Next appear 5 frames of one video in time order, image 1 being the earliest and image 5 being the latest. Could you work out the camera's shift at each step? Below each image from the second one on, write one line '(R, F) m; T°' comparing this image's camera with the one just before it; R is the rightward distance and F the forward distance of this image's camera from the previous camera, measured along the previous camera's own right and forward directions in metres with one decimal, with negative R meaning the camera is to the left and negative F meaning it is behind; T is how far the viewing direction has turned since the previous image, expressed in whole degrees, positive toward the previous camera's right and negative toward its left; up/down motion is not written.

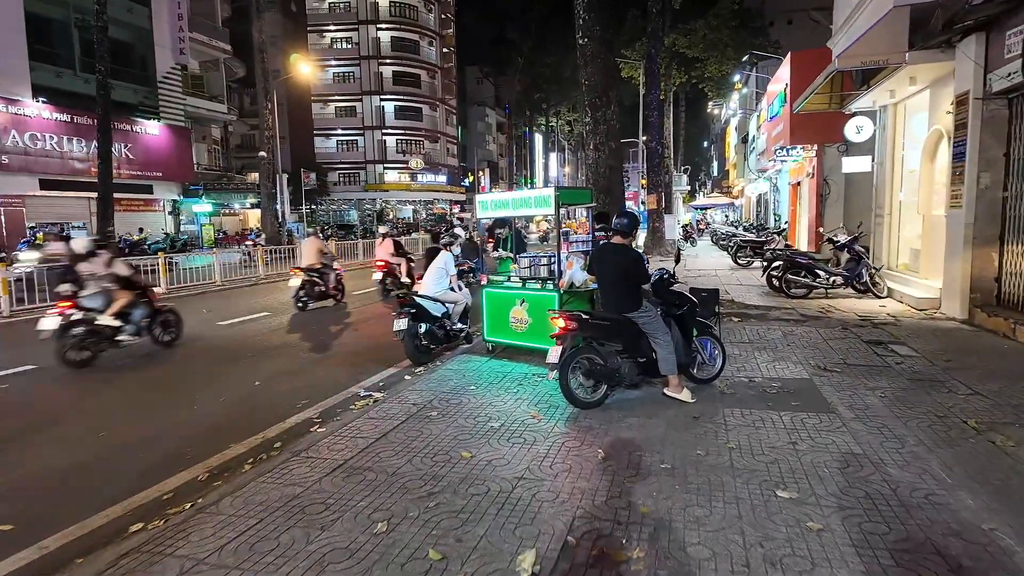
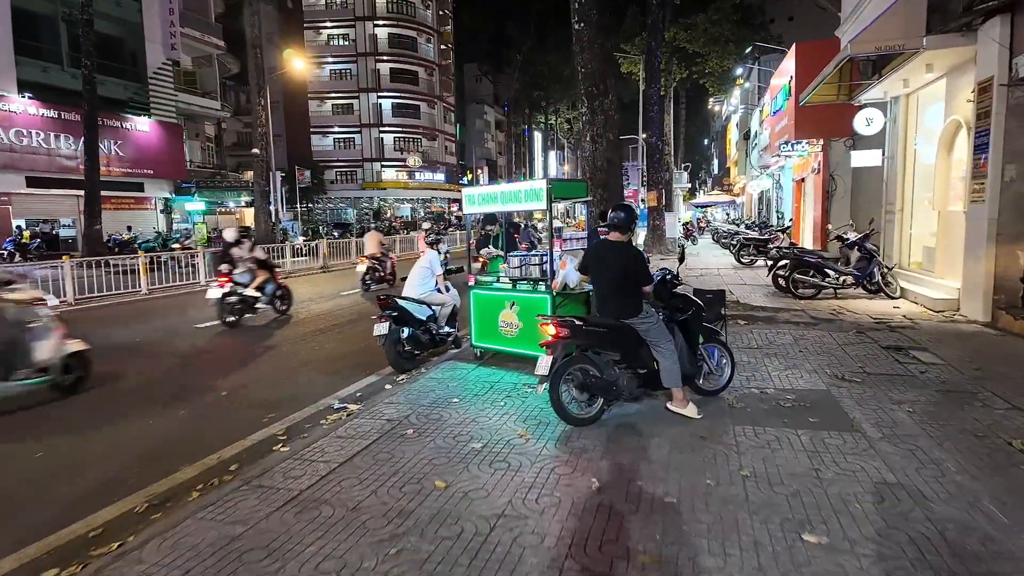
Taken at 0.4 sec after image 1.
(+0.1, +0.6) m; 0°
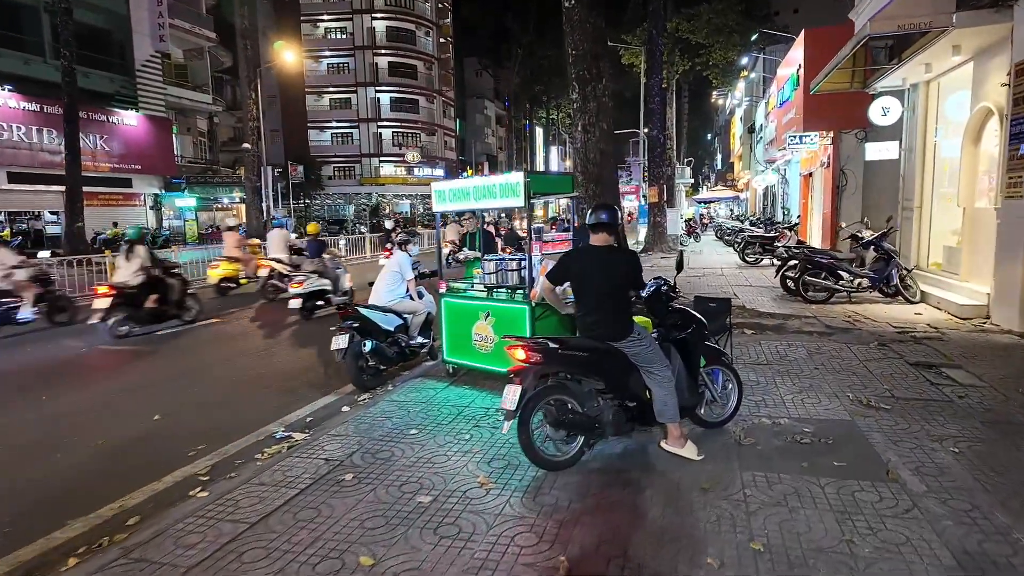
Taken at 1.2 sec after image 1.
(+0.3, +0.9) m; 0°
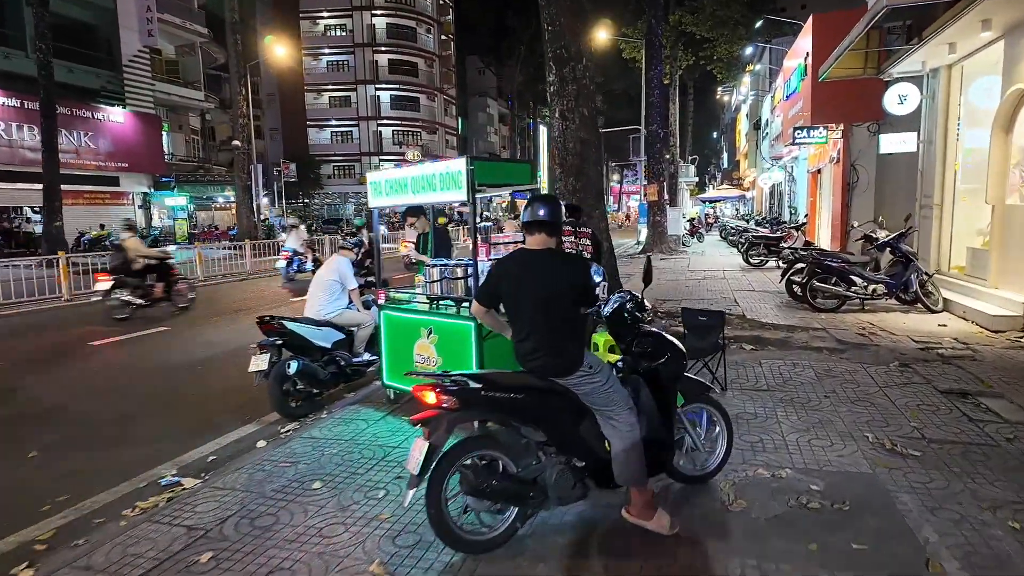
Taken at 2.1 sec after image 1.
(+0.5, +1.0) m; -1°
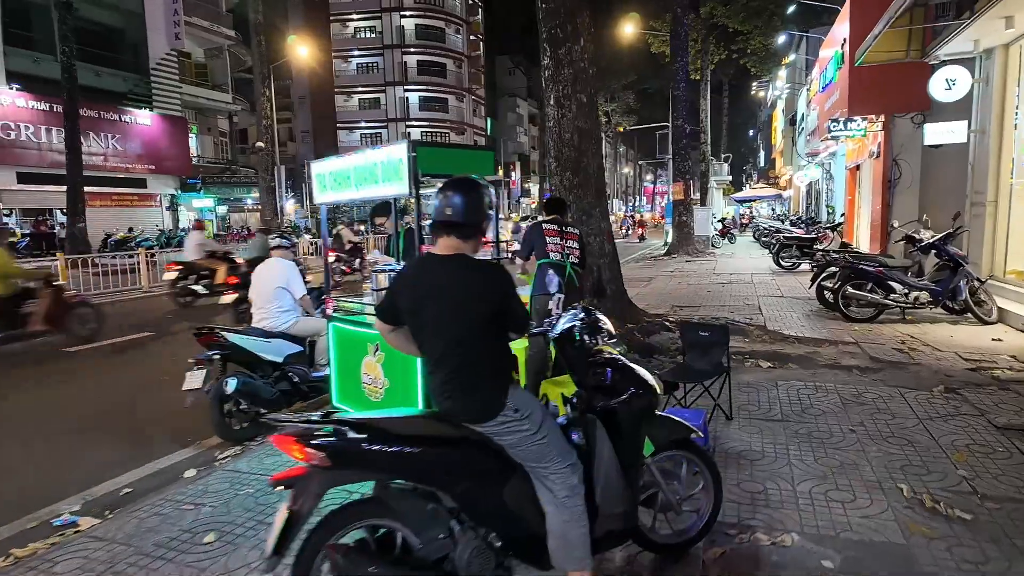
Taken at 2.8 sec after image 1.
(+0.5, +0.8) m; -3°
